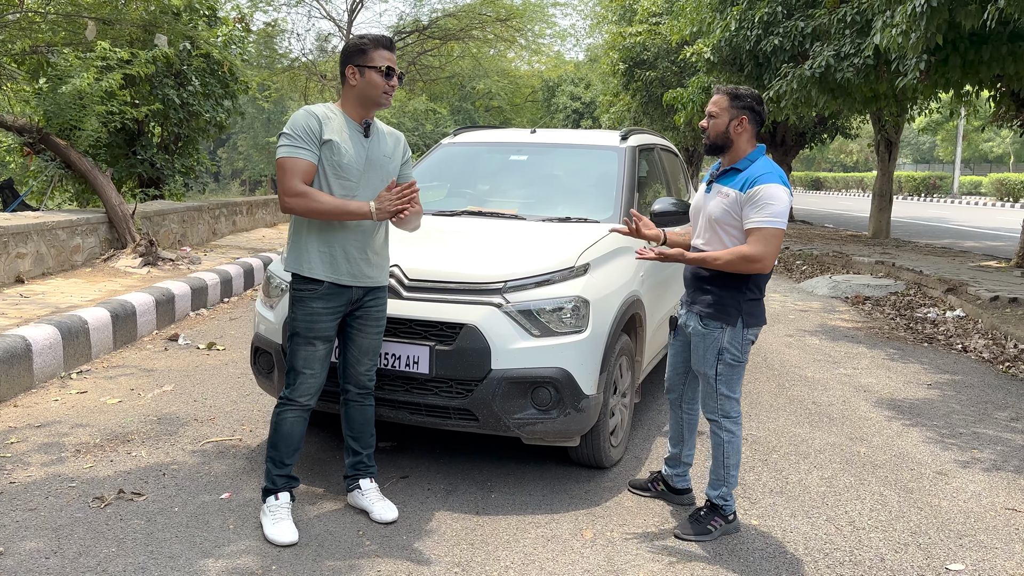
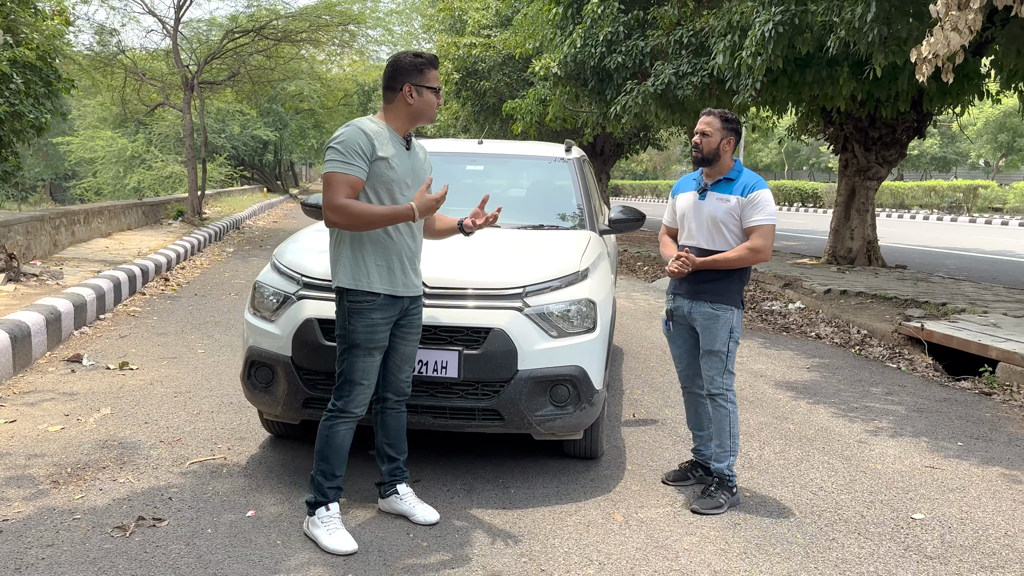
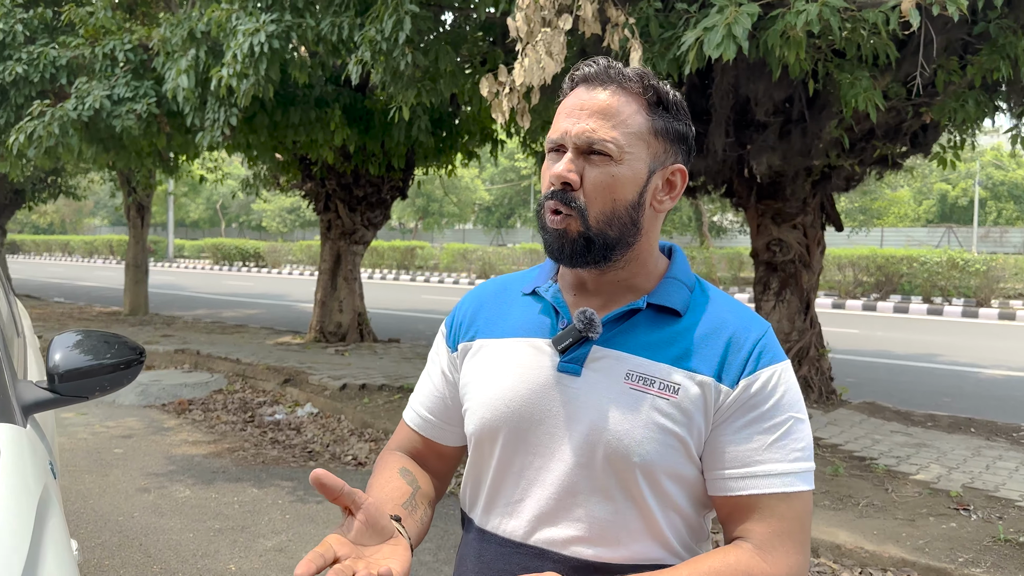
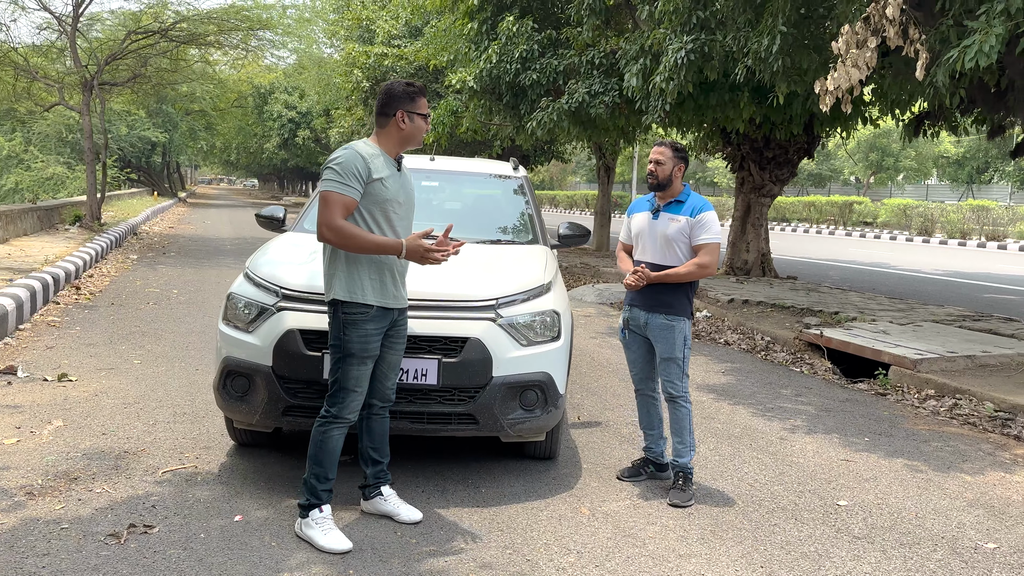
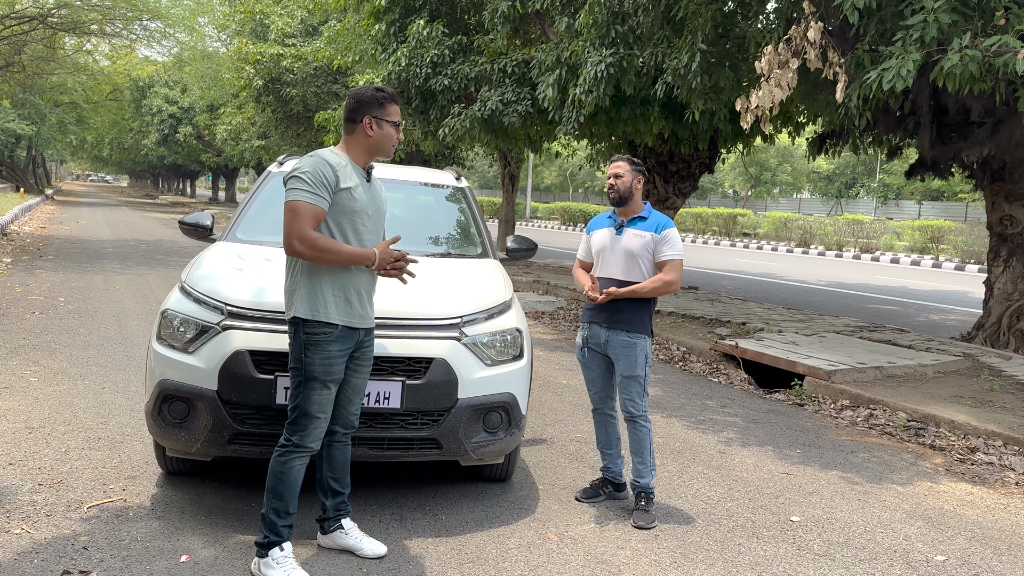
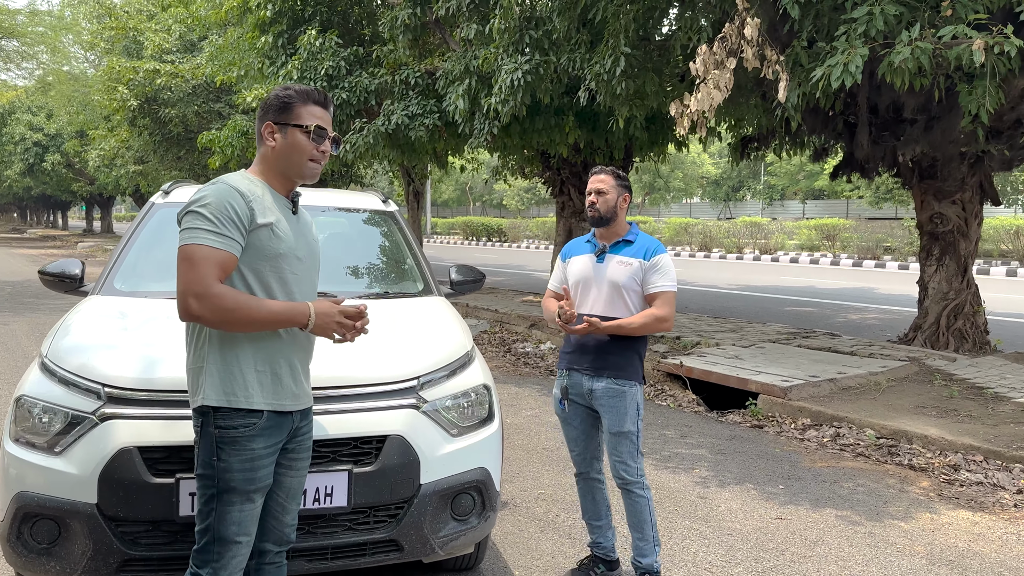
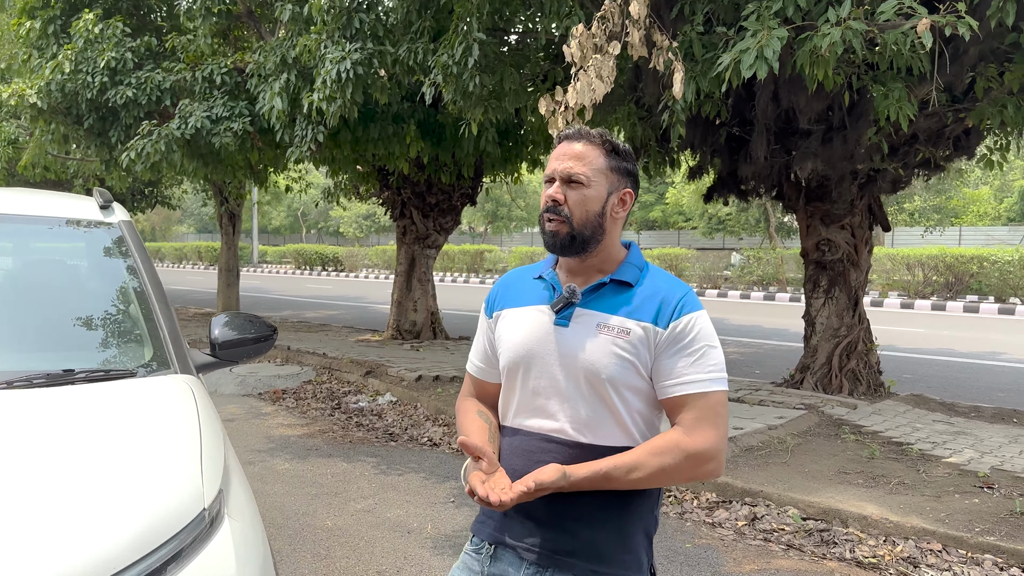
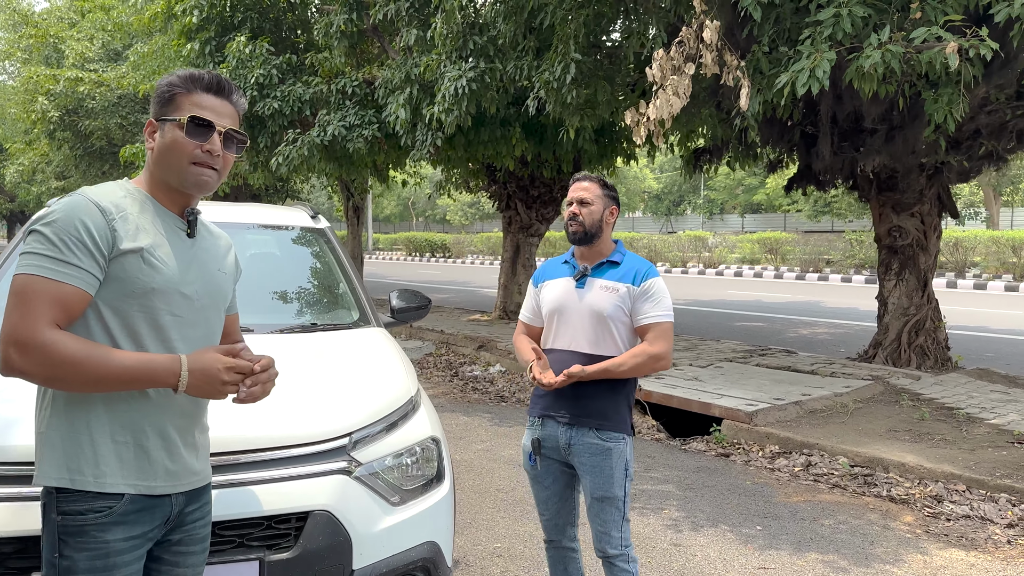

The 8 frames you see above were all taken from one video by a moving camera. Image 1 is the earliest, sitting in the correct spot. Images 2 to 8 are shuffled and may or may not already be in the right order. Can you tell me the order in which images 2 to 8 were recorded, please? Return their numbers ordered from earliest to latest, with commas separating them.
2, 4, 5, 6, 8, 7, 3
